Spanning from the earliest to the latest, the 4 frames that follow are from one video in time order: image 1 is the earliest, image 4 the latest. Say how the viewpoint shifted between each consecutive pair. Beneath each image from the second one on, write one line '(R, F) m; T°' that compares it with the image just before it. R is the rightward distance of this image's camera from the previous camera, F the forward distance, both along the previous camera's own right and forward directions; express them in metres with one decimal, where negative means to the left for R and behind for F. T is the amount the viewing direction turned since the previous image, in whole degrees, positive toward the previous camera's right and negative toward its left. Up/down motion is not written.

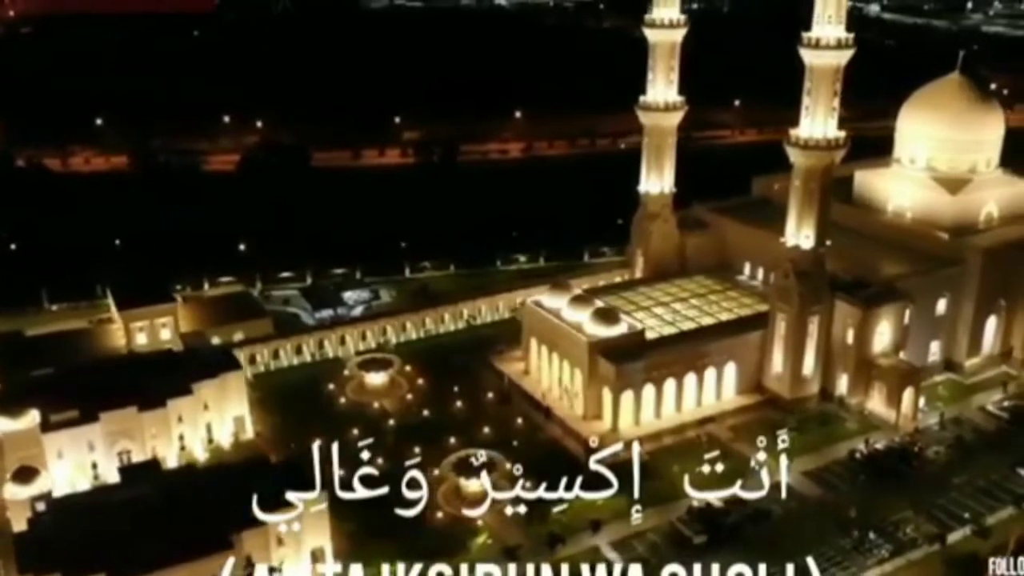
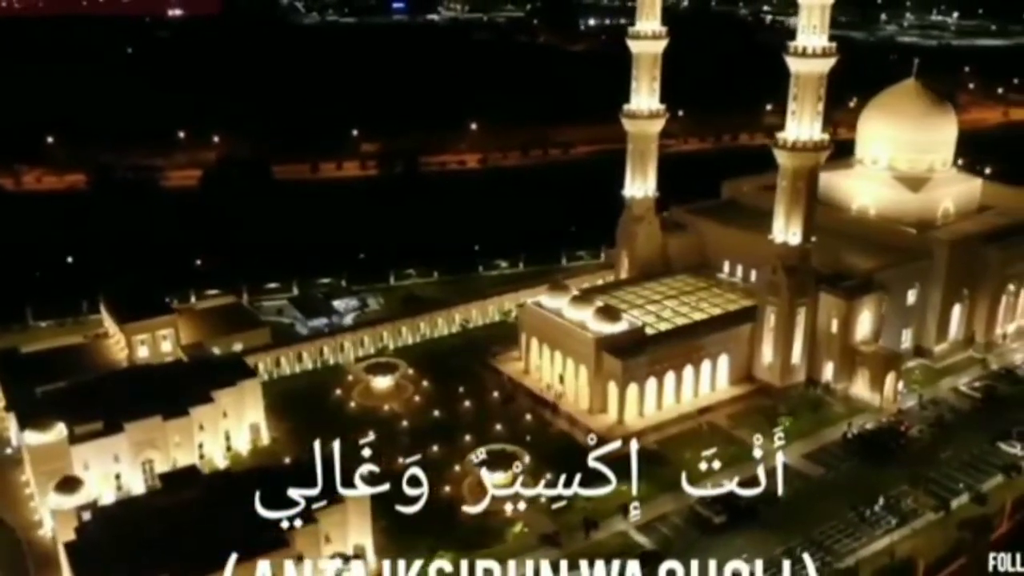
(-2.4, -0.8) m; +5°
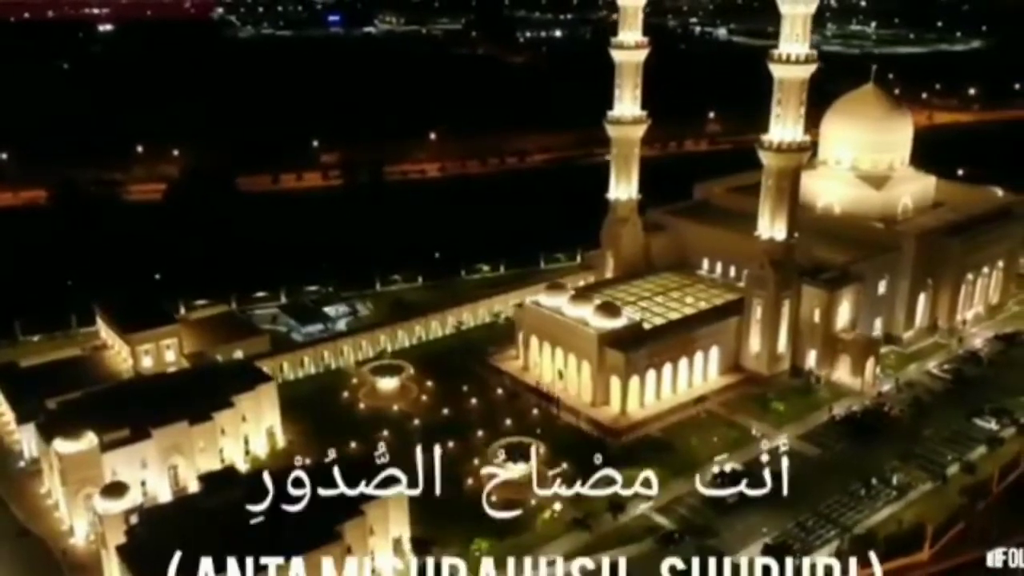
(-2.3, -0.9) m; +5°
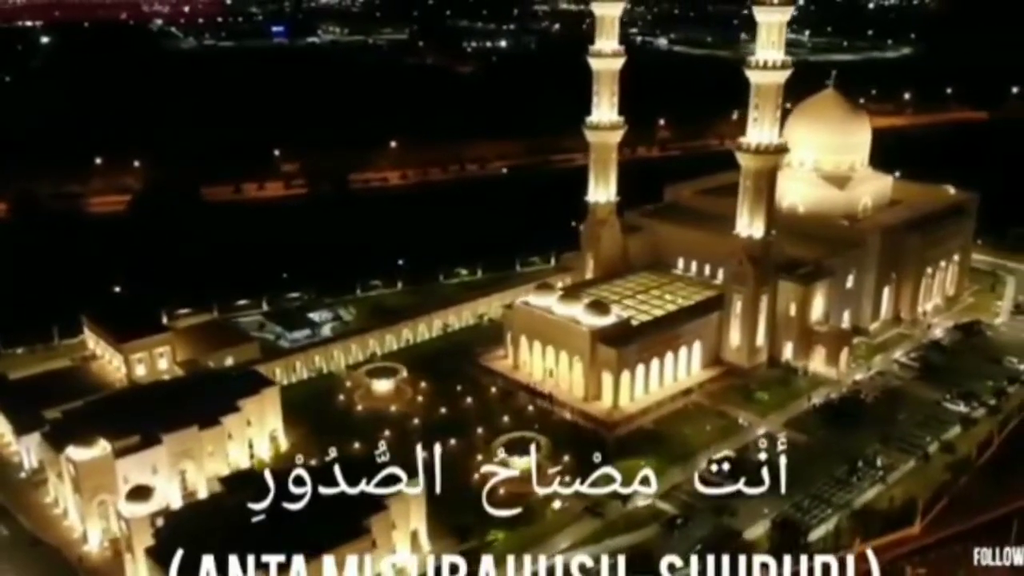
(-1.7, -0.7) m; +4°
